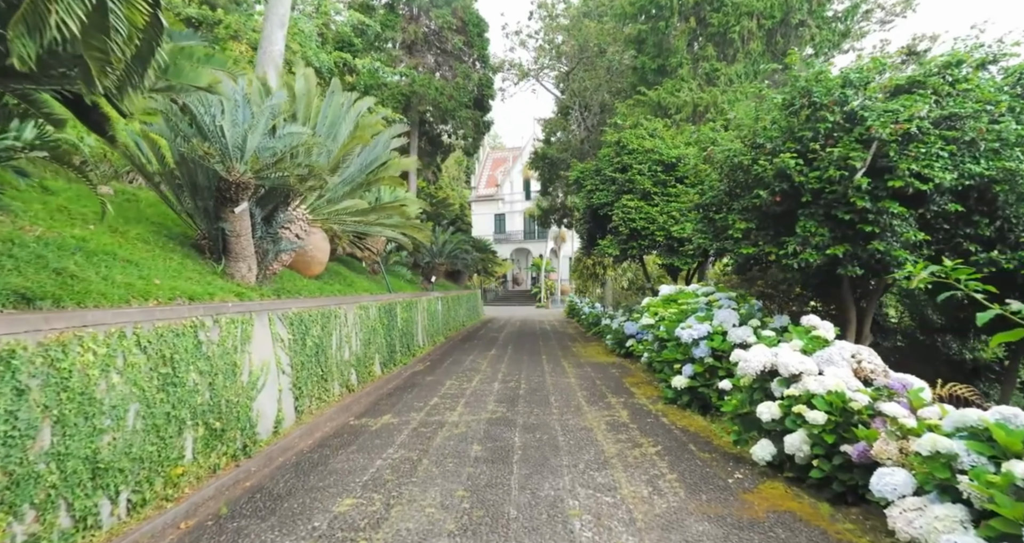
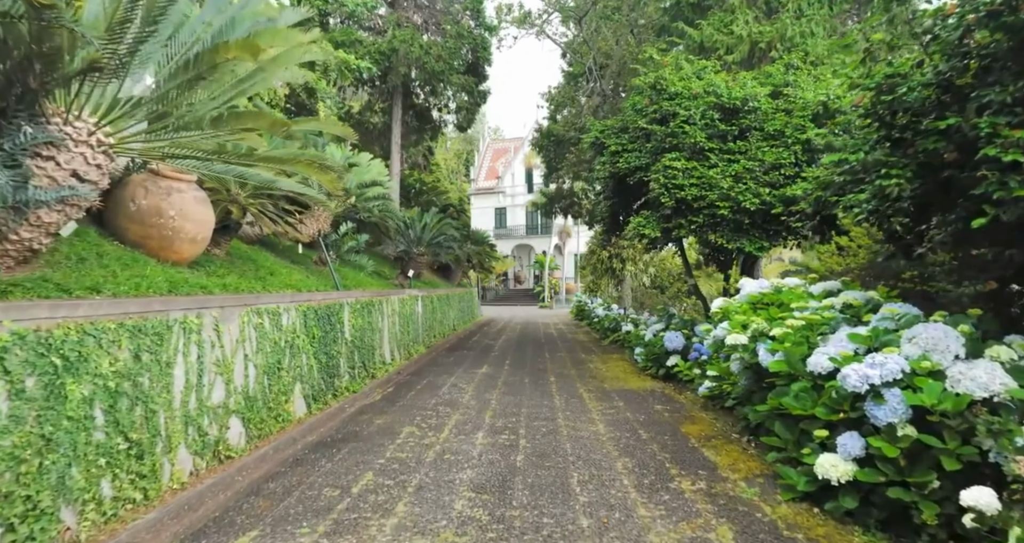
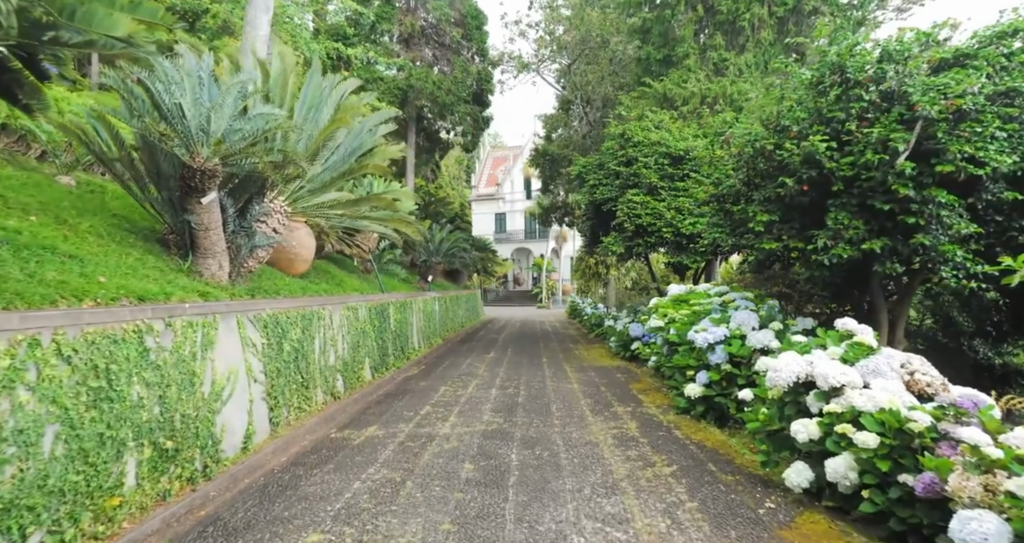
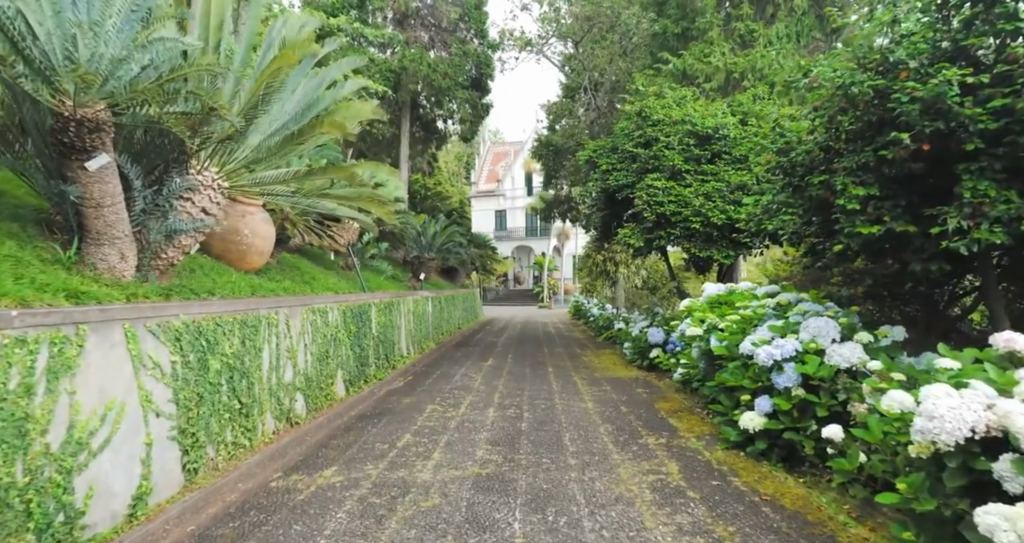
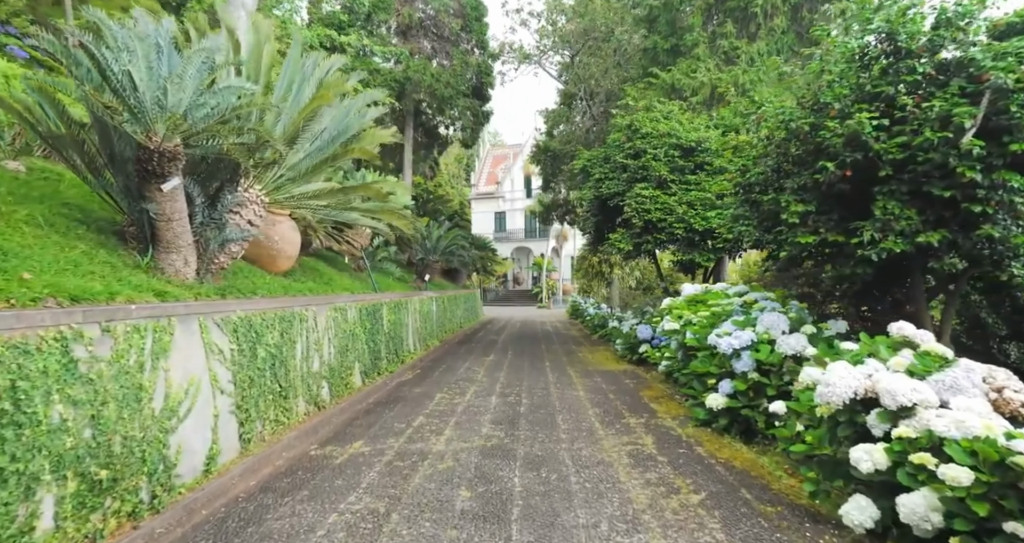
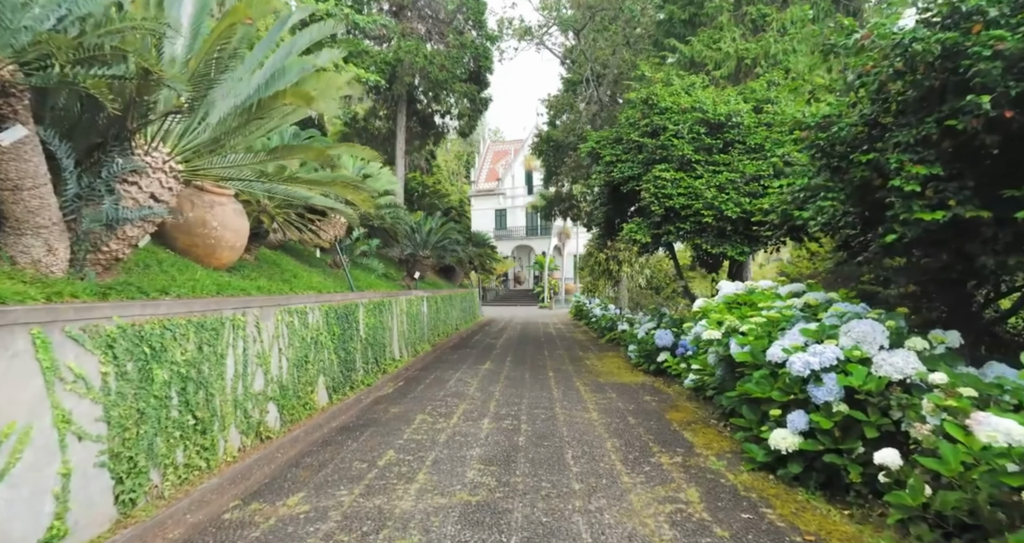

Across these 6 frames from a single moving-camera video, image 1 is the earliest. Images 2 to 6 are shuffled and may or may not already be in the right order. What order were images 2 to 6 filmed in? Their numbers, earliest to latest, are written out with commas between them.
3, 5, 4, 6, 2
